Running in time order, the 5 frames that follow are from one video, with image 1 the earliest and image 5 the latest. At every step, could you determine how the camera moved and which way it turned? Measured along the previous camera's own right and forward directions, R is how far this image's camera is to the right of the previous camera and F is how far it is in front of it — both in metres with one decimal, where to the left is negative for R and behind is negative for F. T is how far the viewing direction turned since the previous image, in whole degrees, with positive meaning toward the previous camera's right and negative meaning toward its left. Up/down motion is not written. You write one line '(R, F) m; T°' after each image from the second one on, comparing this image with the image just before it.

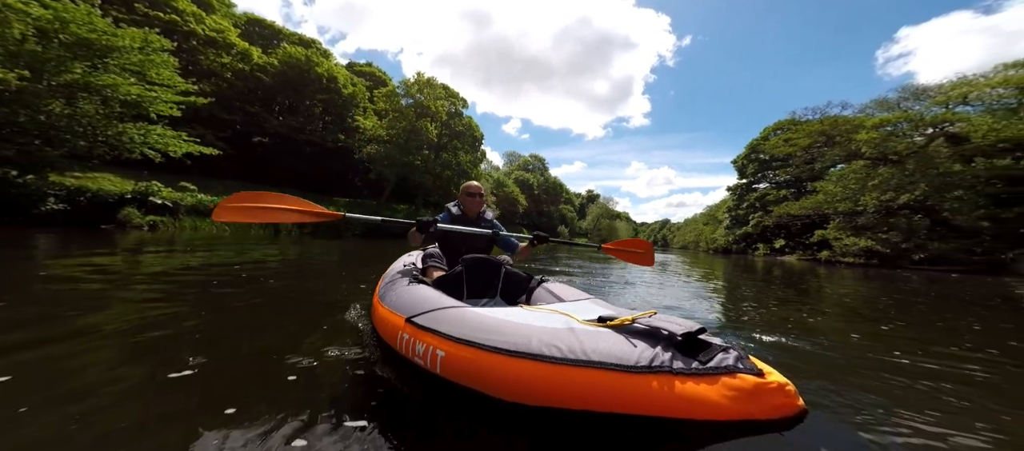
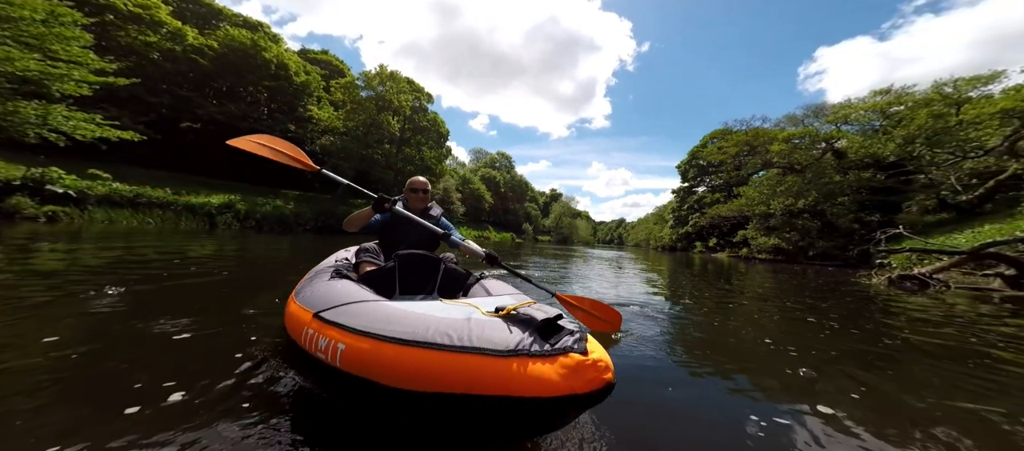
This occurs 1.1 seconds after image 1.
(+0.6, -0.4) m; +6°
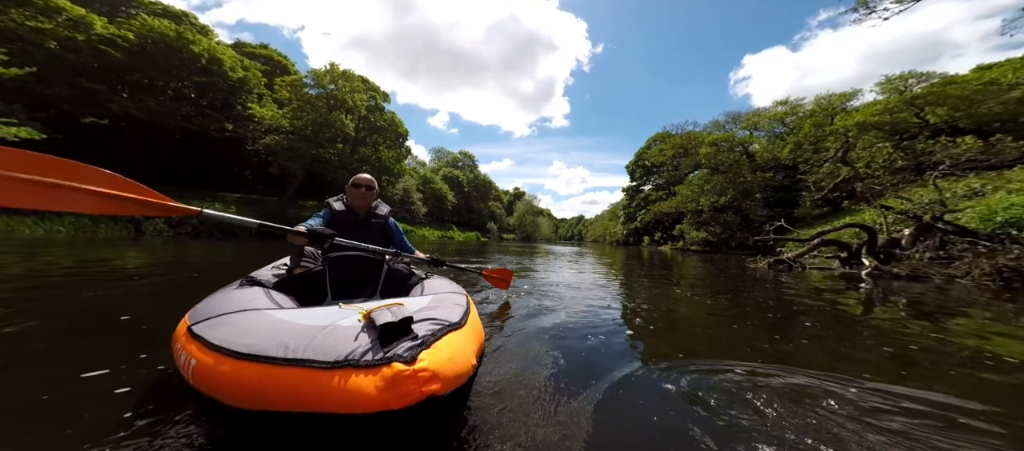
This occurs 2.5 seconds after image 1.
(+0.5, -0.4) m; +6°
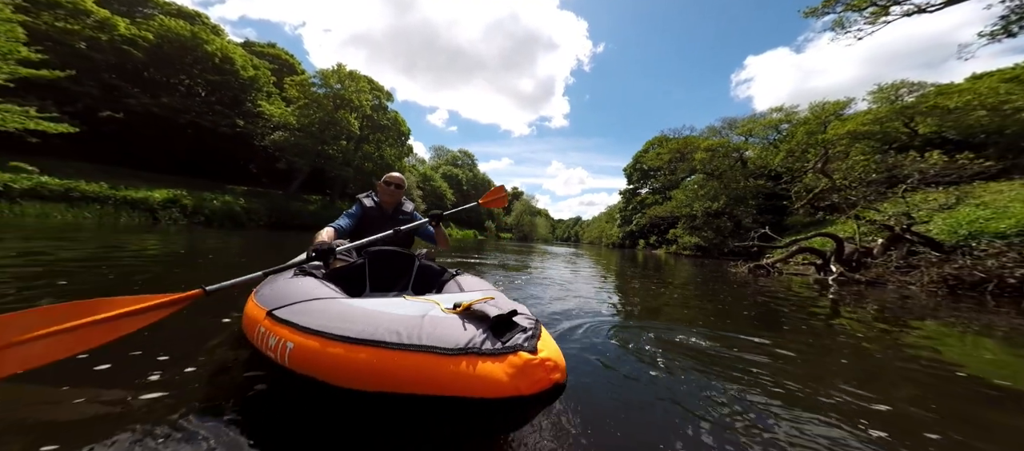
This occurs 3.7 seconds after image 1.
(-0.1, -0.5) m; +1°
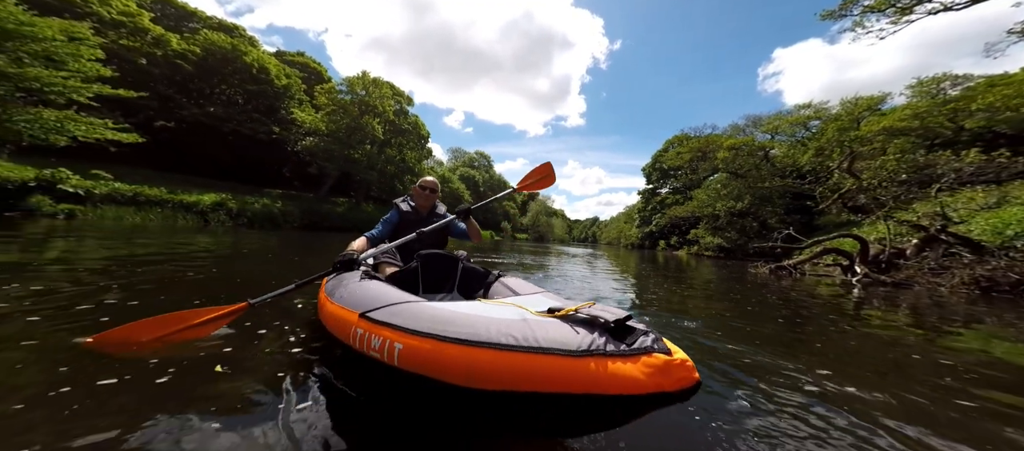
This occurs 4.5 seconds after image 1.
(-0.2, -0.3) m; -3°
